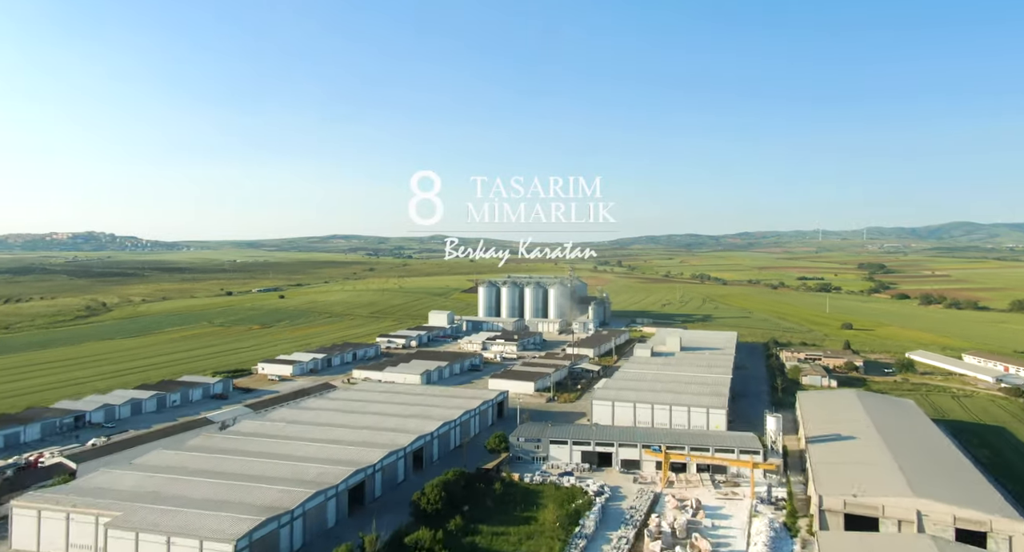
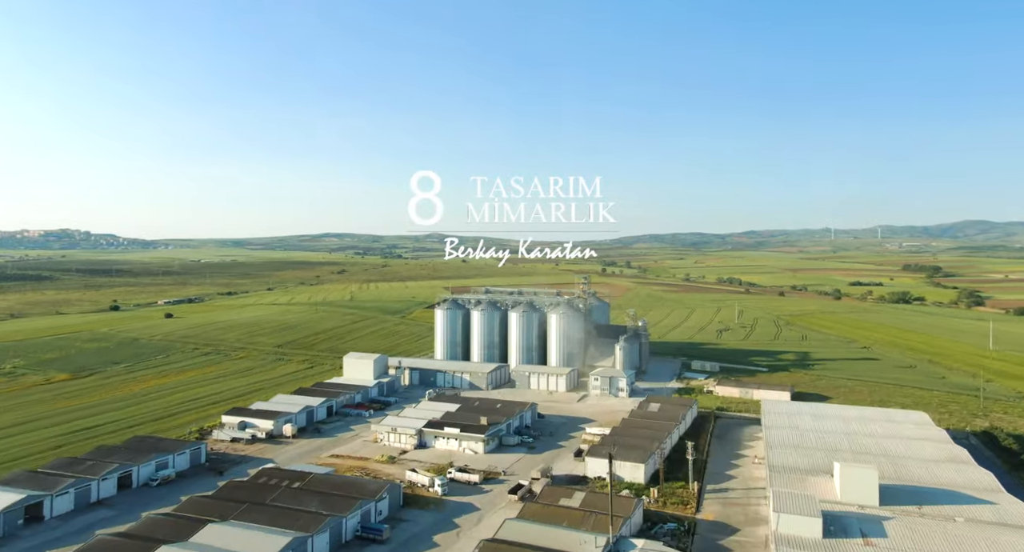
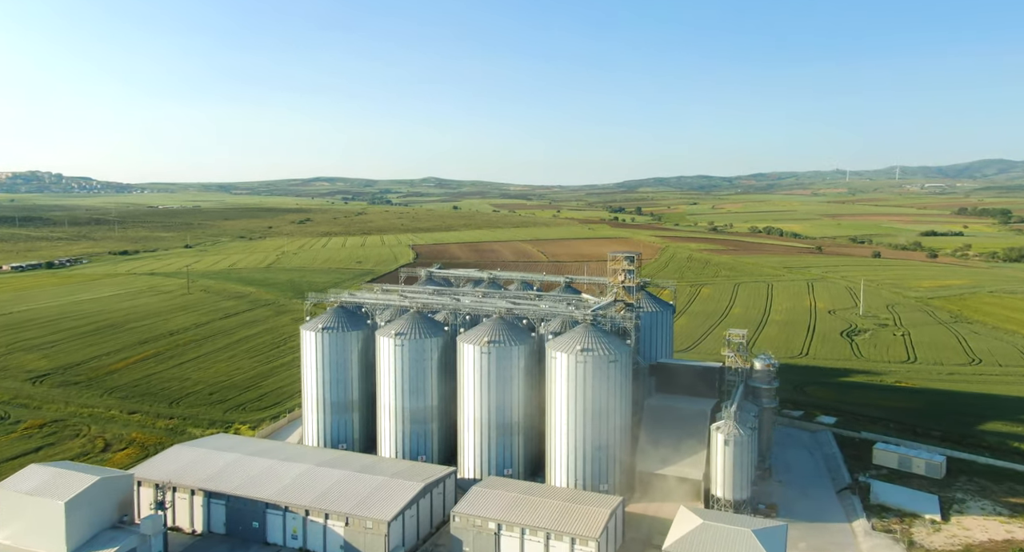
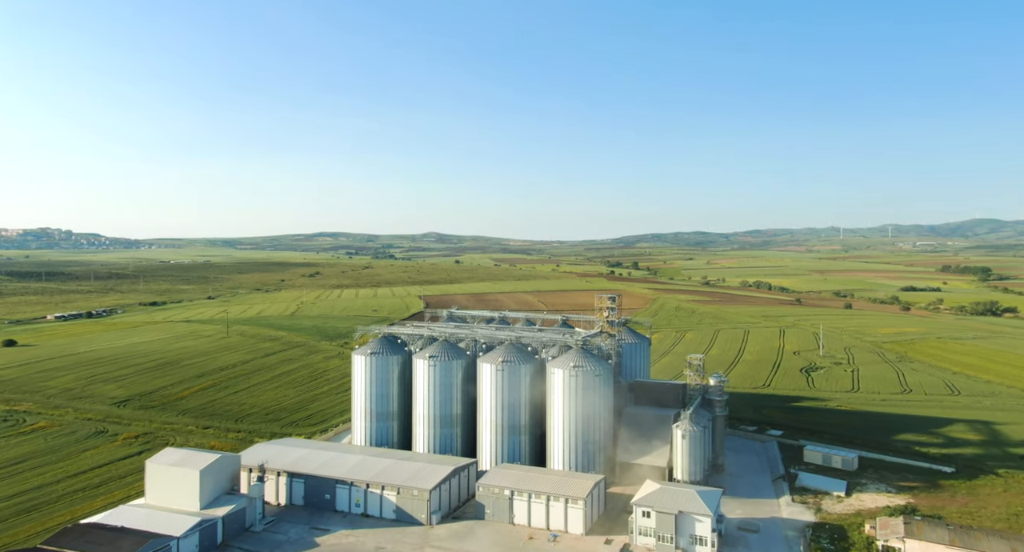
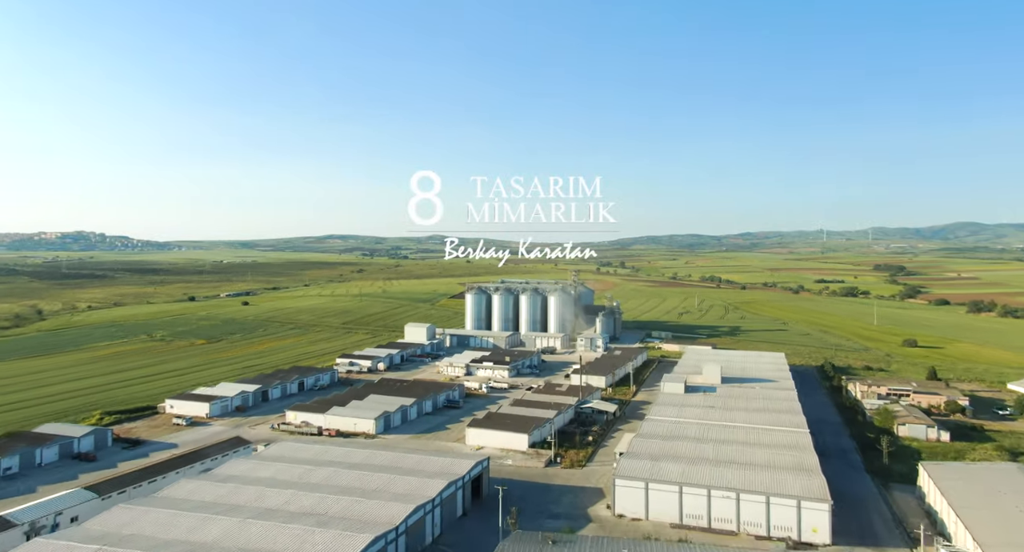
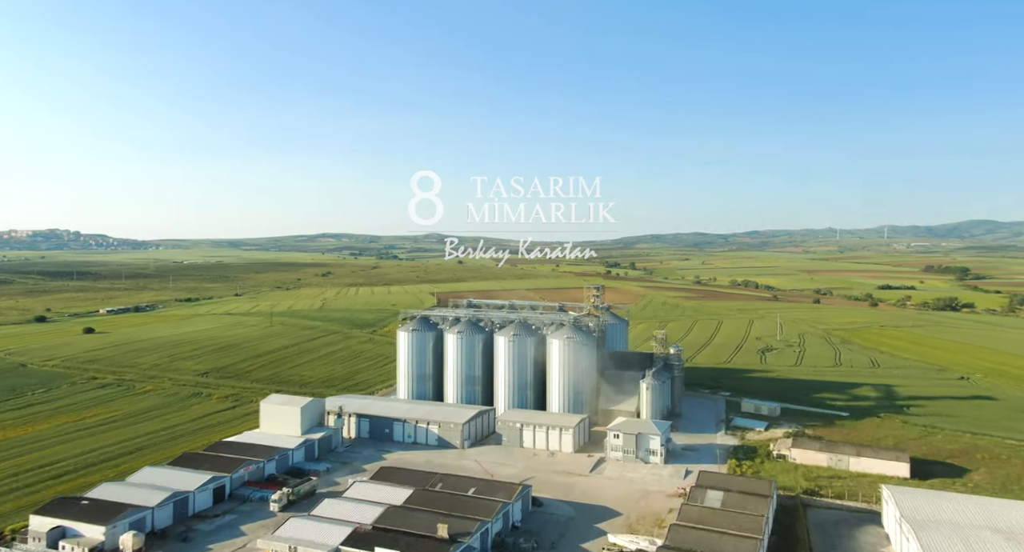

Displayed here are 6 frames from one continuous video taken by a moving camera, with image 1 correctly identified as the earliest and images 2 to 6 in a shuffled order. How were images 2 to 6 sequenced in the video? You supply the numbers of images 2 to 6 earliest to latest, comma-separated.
5, 2, 6, 4, 3
